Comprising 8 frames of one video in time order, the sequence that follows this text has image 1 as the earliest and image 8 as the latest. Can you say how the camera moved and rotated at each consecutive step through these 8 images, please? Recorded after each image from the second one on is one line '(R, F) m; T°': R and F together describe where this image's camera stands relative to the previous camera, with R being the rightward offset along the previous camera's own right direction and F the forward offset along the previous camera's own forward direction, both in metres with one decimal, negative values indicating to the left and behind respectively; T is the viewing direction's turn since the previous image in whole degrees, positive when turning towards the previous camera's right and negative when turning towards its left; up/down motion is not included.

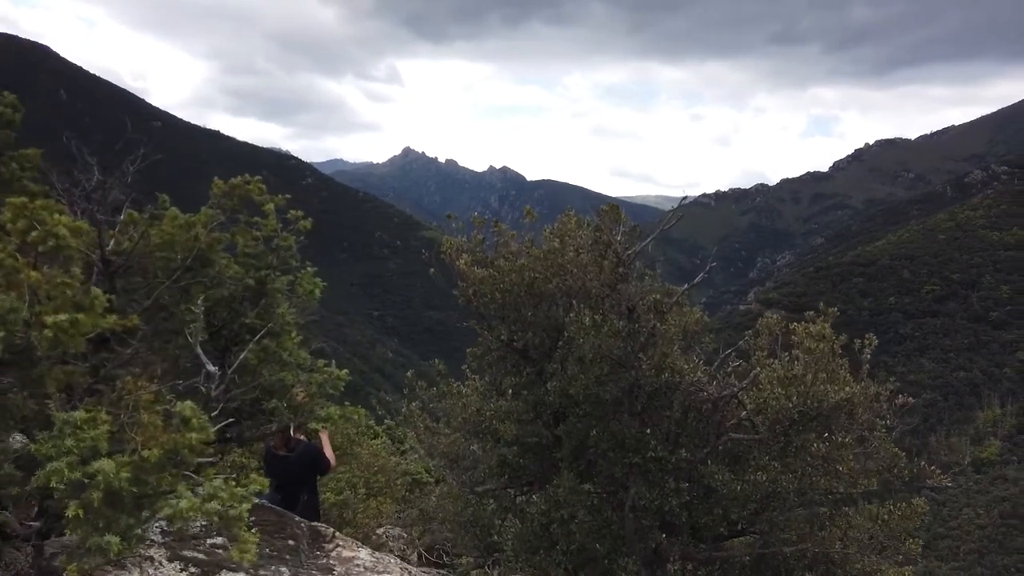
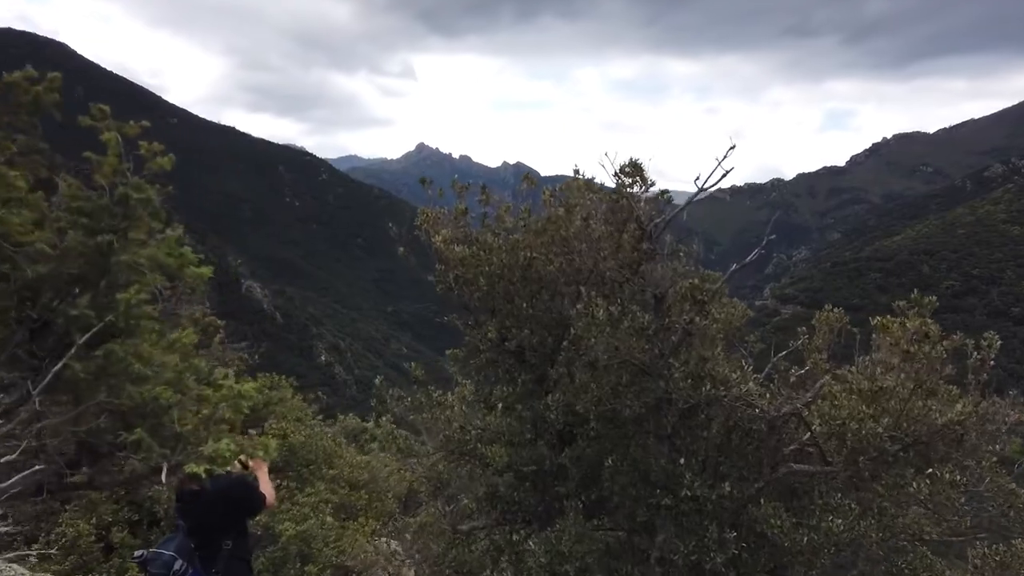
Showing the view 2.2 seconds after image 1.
(+0.2, +2.3) m; -1°
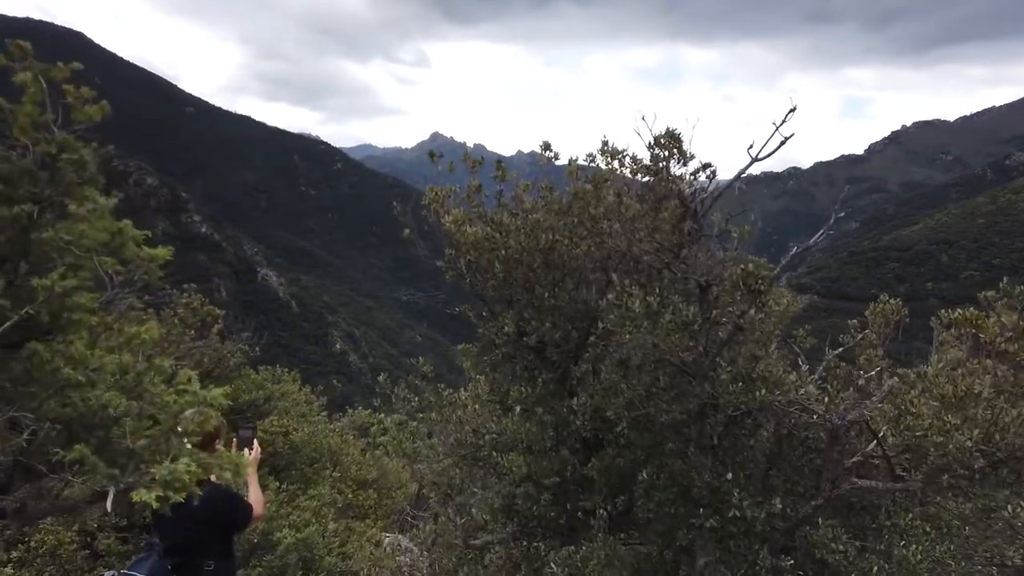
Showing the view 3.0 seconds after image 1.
(-0.1, +0.9) m; -1°
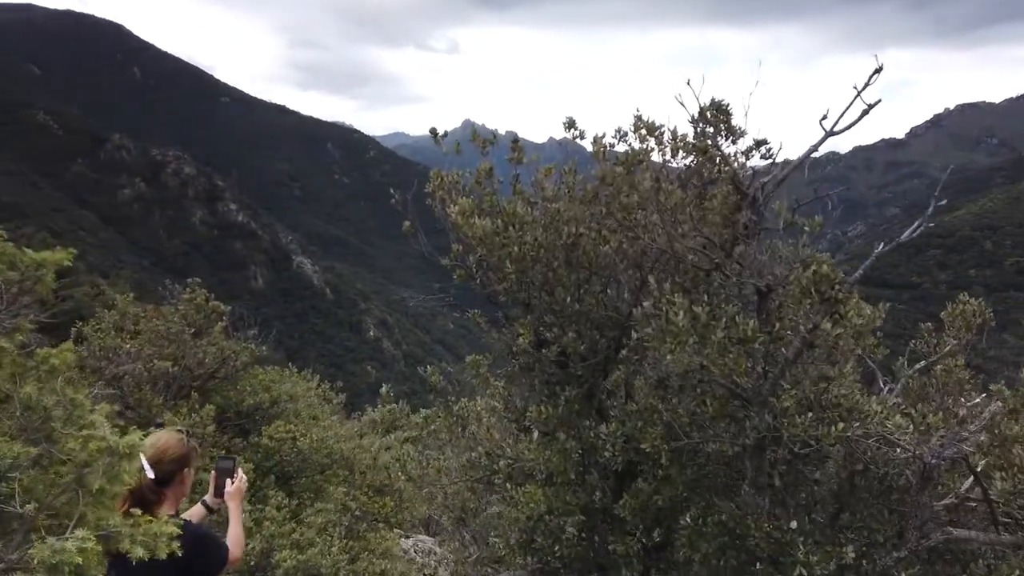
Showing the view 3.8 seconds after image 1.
(+0.1, +1.1) m; -2°
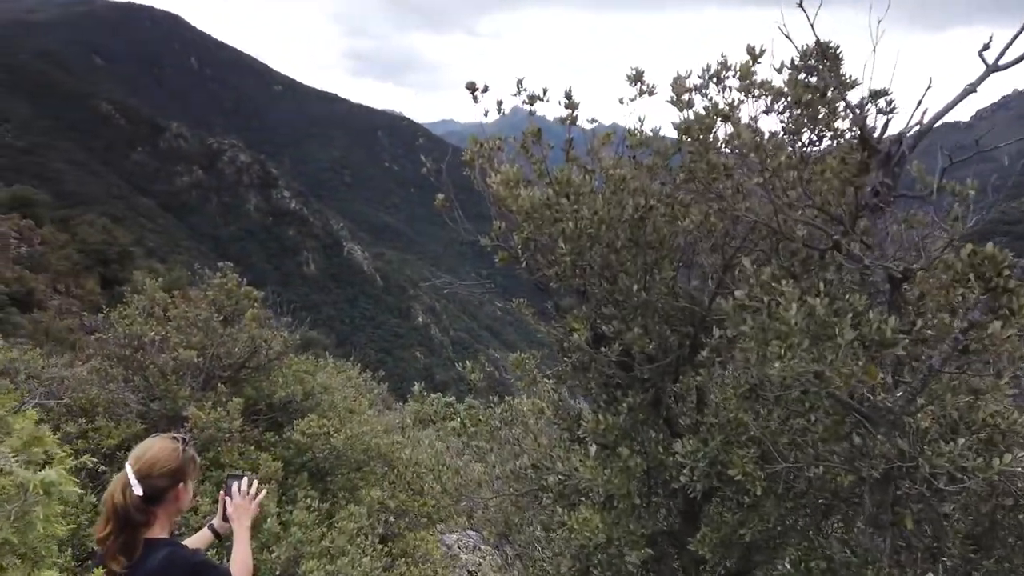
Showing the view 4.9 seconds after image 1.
(0.0, +1.0) m; -4°
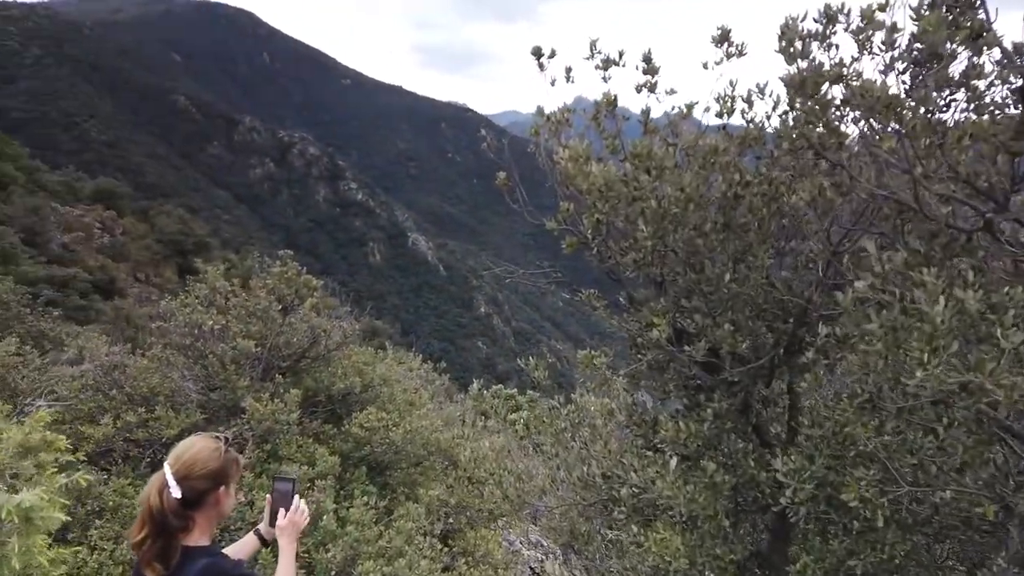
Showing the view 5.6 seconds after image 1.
(0.0, +0.5) m; -5°
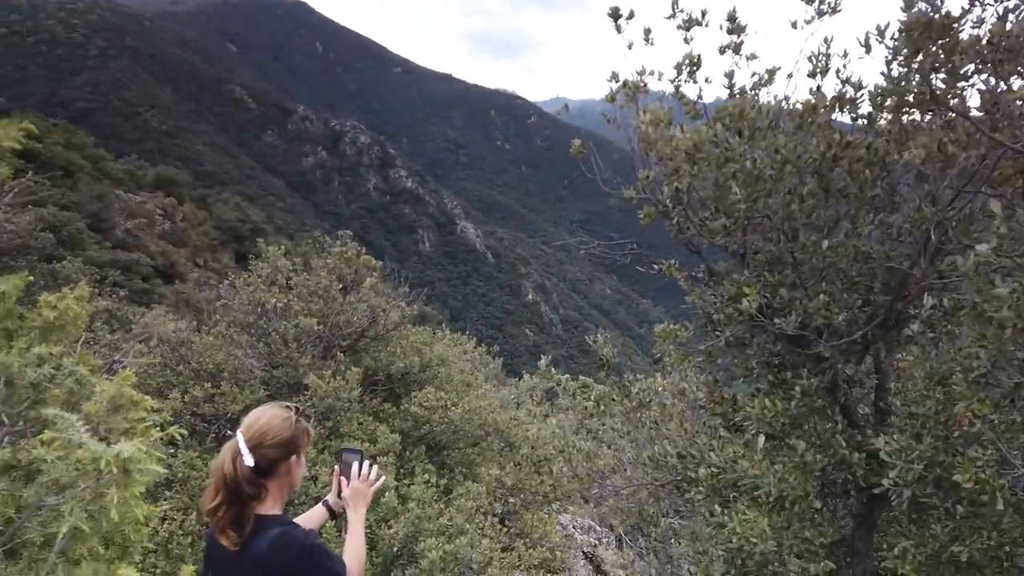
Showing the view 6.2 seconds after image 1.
(-0.2, +0.1) m; -4°
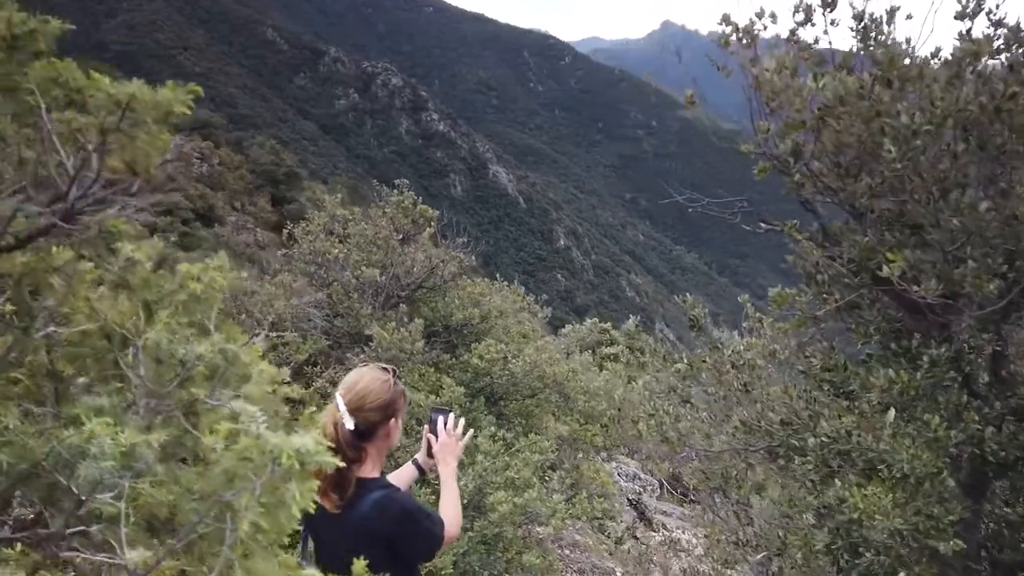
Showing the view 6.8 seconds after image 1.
(-0.4, +0.2) m; -2°
